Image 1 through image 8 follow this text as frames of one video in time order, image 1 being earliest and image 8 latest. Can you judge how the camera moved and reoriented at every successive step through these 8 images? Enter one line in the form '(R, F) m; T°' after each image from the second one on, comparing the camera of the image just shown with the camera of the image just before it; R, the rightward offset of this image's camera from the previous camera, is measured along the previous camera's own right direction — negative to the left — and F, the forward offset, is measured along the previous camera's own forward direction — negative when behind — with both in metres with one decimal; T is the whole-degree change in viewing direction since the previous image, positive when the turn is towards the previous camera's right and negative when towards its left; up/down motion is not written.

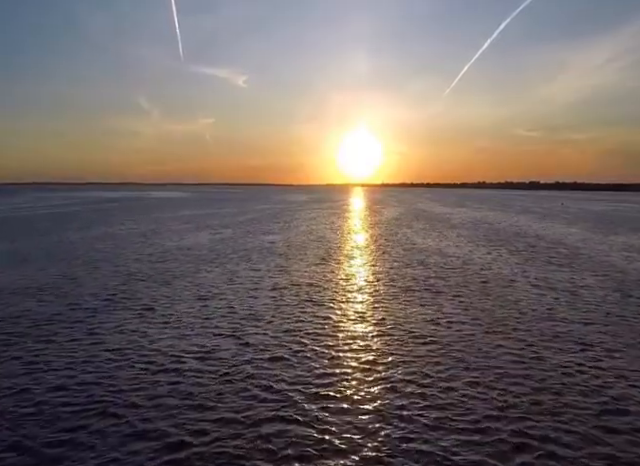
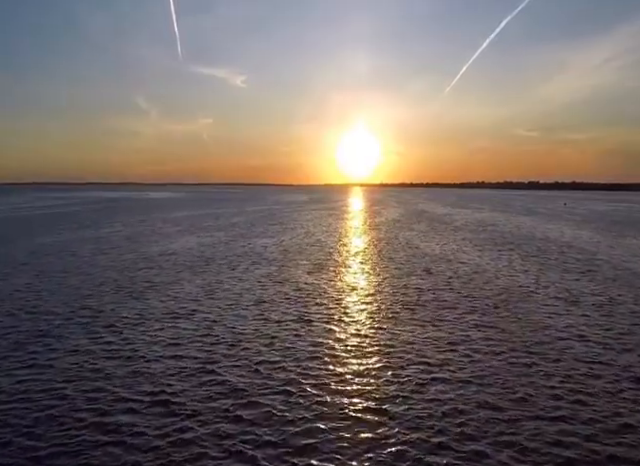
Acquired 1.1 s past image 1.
(+0.2, +2.0) m; 0°
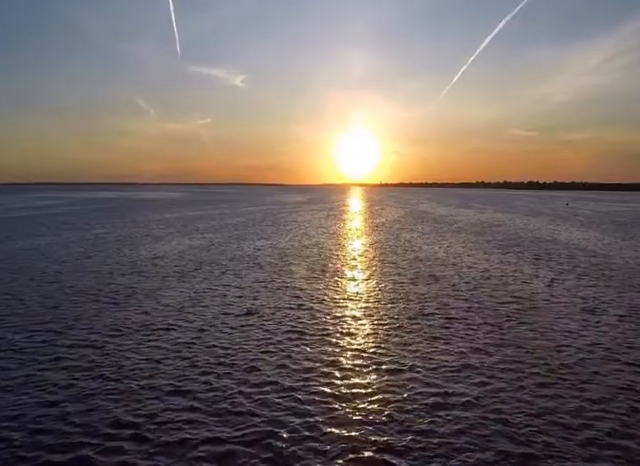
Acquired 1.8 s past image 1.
(+0.1, +1.5) m; 0°
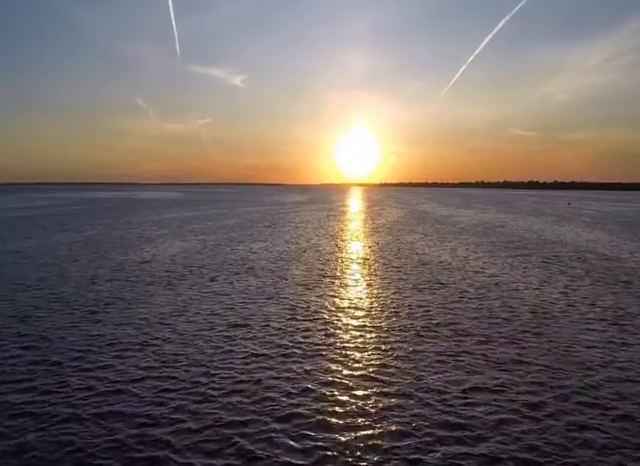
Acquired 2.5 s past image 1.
(+0.1, +1.4) m; 0°
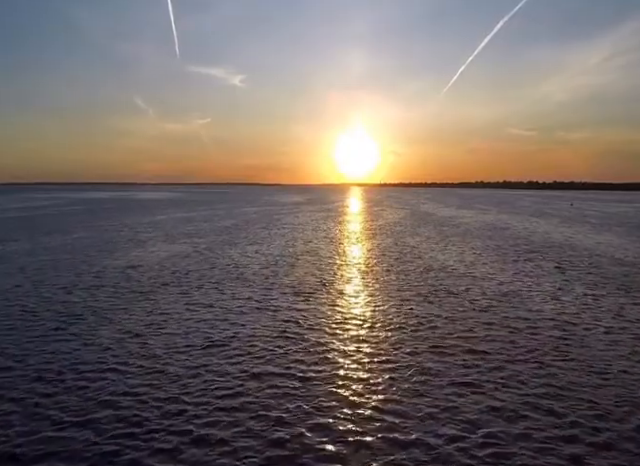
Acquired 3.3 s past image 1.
(+0.1, +1.6) m; 0°
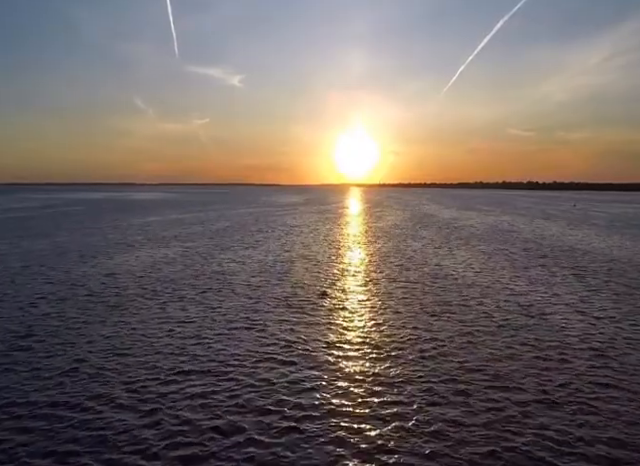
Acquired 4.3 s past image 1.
(+0.2, +2.0) m; 0°
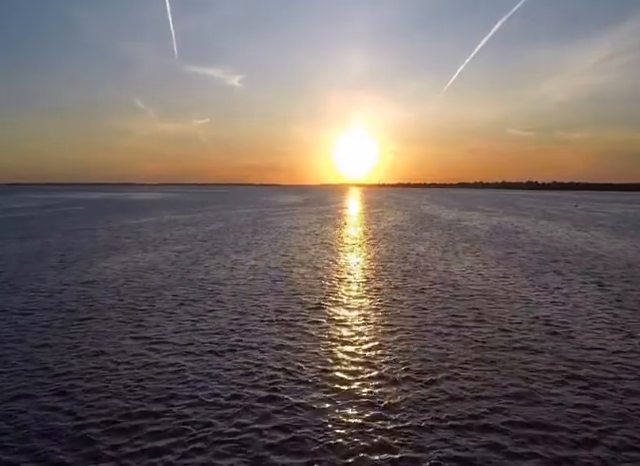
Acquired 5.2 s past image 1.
(+0.2, +1.7) m; 0°
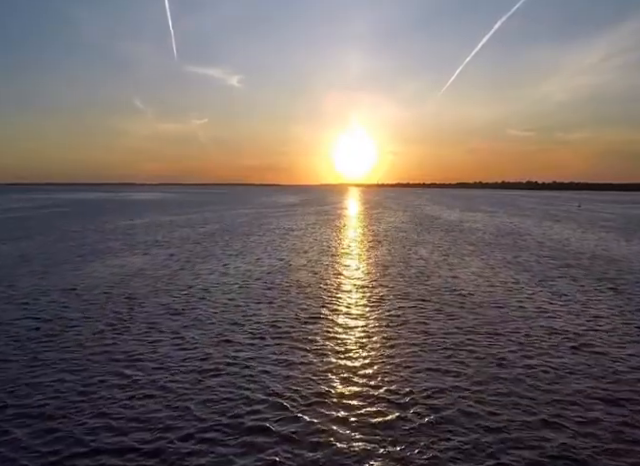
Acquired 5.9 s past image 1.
(+0.1, +1.3) m; 0°
